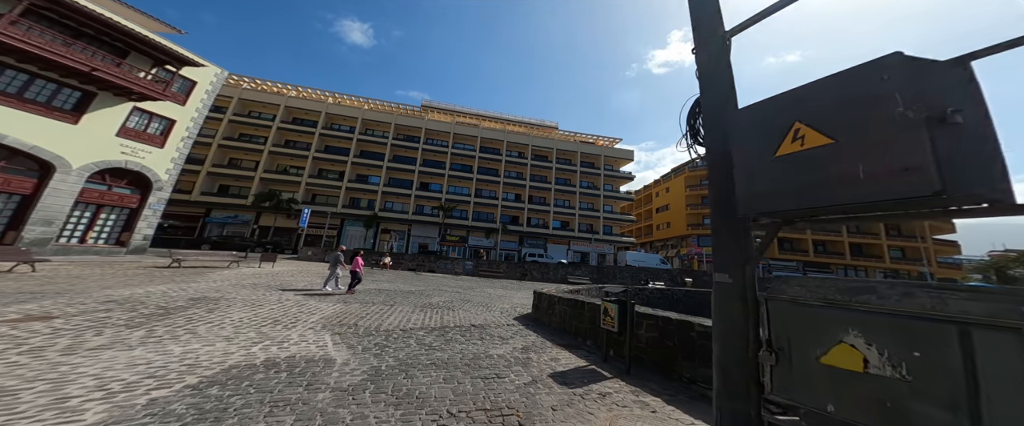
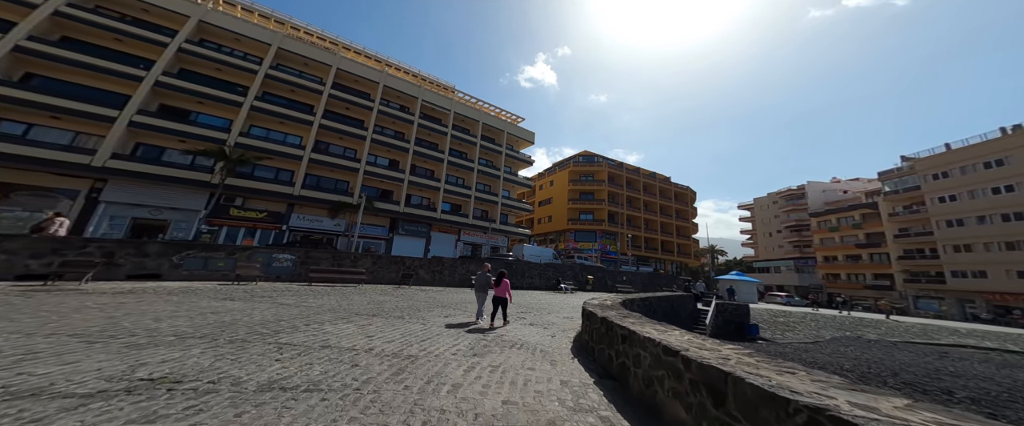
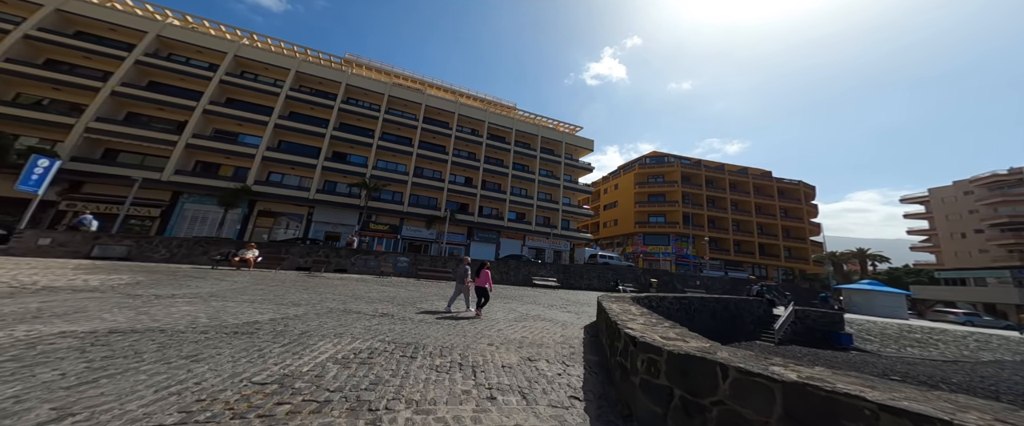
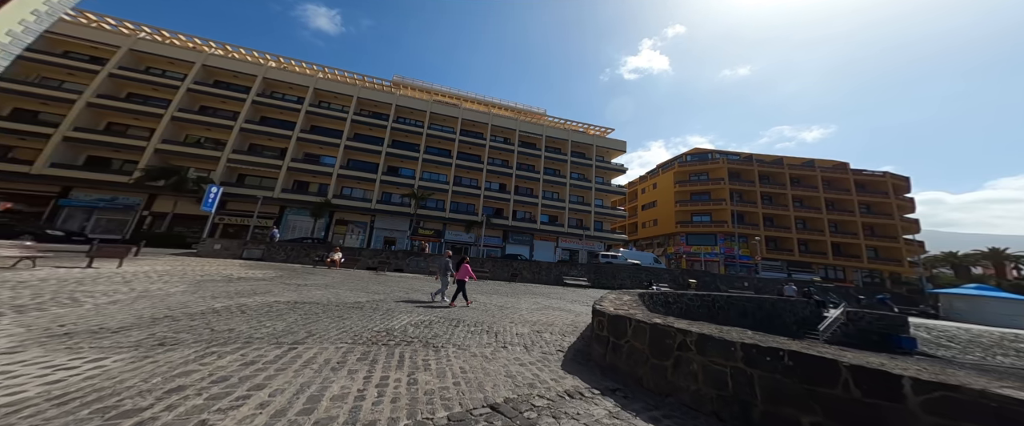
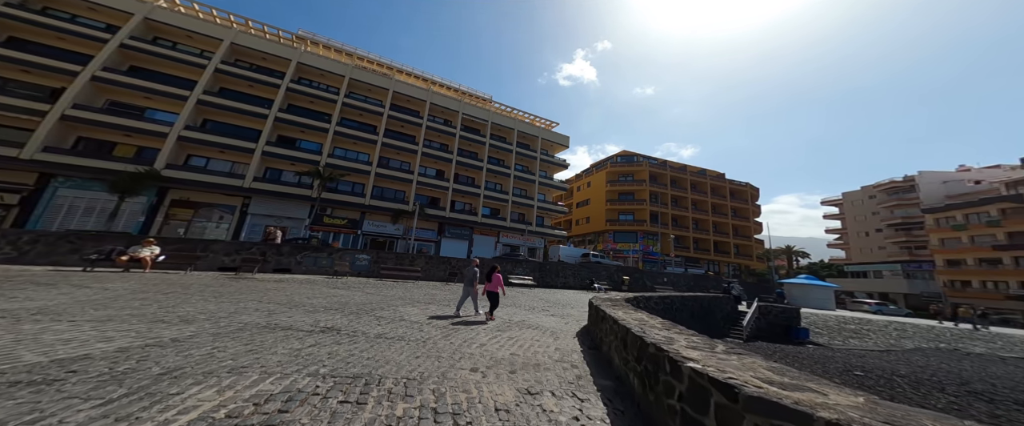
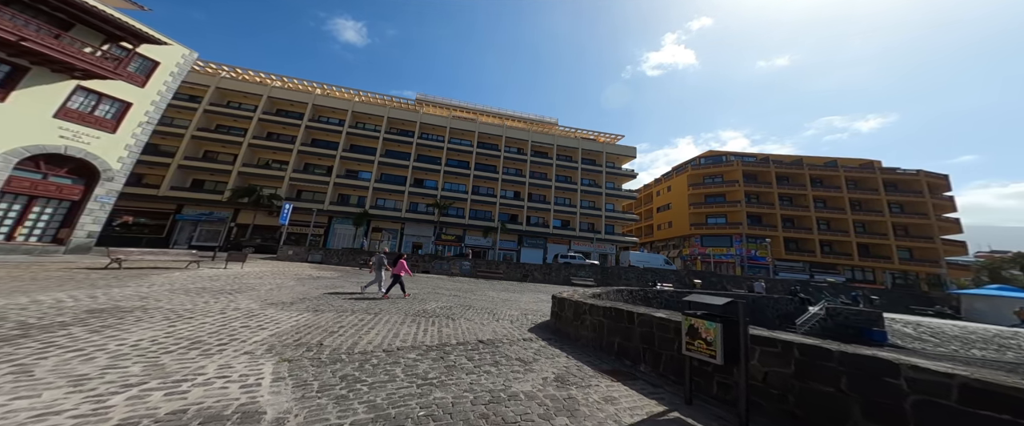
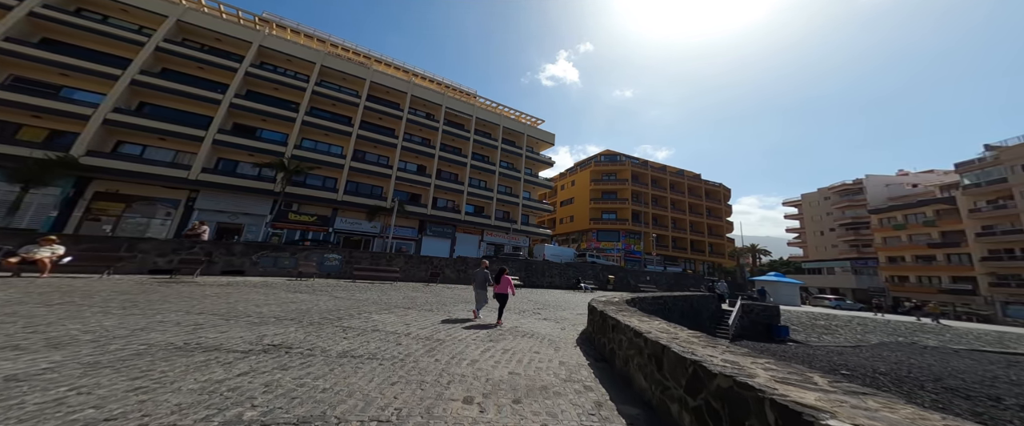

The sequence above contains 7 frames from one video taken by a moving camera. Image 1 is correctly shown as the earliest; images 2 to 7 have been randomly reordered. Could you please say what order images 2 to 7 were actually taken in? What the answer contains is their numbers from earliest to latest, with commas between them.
6, 4, 3, 5, 7, 2
